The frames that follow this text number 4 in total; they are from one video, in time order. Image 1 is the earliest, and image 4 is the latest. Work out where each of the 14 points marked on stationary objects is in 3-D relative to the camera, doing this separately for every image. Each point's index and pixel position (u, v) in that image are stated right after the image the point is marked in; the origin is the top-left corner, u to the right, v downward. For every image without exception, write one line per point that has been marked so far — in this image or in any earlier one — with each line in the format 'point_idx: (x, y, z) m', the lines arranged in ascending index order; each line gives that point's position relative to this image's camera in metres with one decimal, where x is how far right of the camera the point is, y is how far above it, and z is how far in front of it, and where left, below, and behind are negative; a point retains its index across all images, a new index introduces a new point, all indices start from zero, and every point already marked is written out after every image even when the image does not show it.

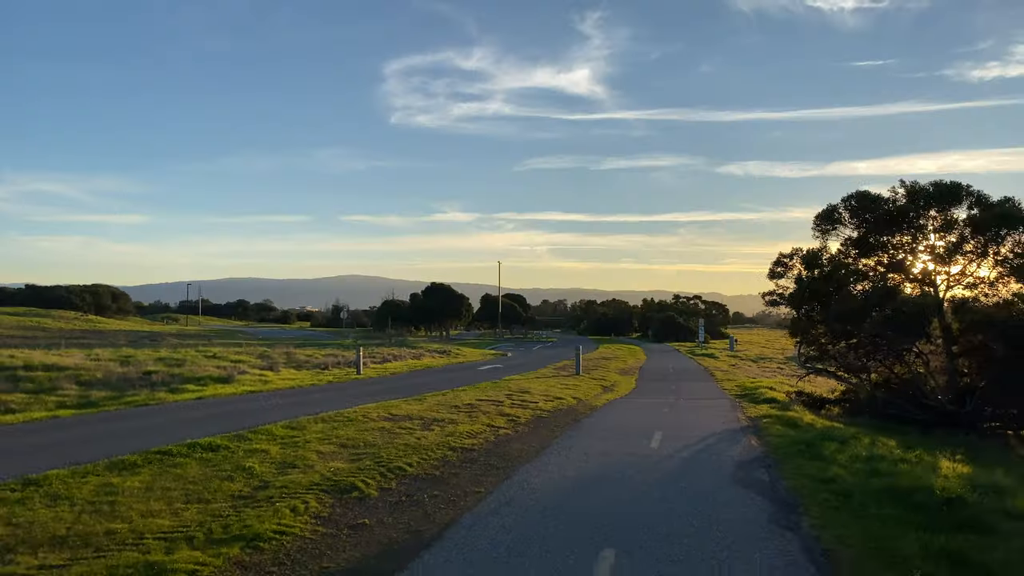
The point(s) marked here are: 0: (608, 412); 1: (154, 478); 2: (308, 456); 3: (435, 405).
0: (+1.9, -2.5, +15.7) m
1: (-3.3, -1.8, +7.1) m
2: (-2.3, -1.9, +8.8) m
3: (-1.4, -2.2, +14.3) m
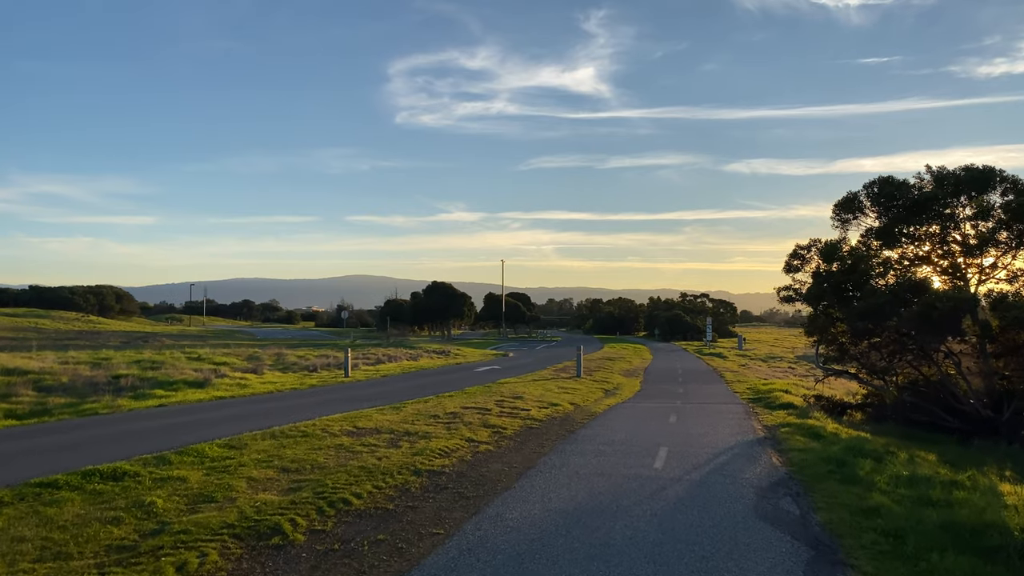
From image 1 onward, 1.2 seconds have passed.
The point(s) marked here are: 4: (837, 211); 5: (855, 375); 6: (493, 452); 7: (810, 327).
0: (+1.7, -2.4, +14.0) m
1: (-3.6, -1.7, +5.5) m
2: (-2.6, -1.8, +7.2) m
3: (-1.7, -2.1, +12.7) m
4: (+8.1, +1.9, +19.3) m
5: (+8.2, -2.1, +18.6) m
6: (-0.2, -2.1, +10.0) m
7: (+7.3, -1.0, +19.0) m
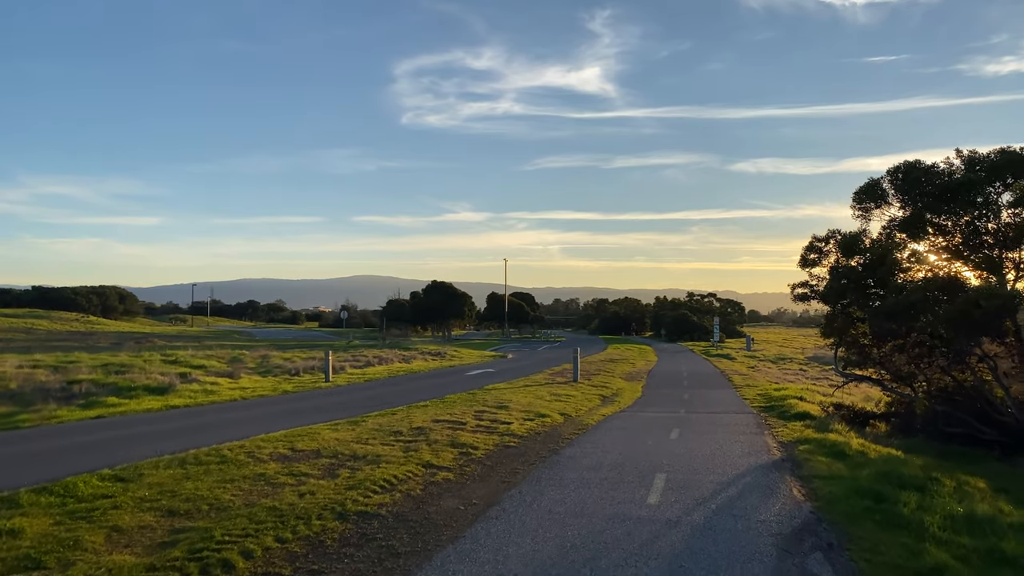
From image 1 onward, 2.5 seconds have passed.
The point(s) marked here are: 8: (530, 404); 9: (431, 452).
0: (+1.3, -2.3, +12.2) m
1: (-4.0, -1.6, +3.7) m
2: (-3.0, -1.8, +5.5) m
3: (-2.0, -2.0, +10.9) m
4: (+7.8, +2.0, +17.4) m
5: (+7.9, -2.0, +16.7) m
6: (-0.6, -2.1, +8.2) m
7: (+7.0, -0.9, +17.2) m
8: (+0.4, -2.4, +16.2) m
9: (-1.0, -2.1, +9.7) m
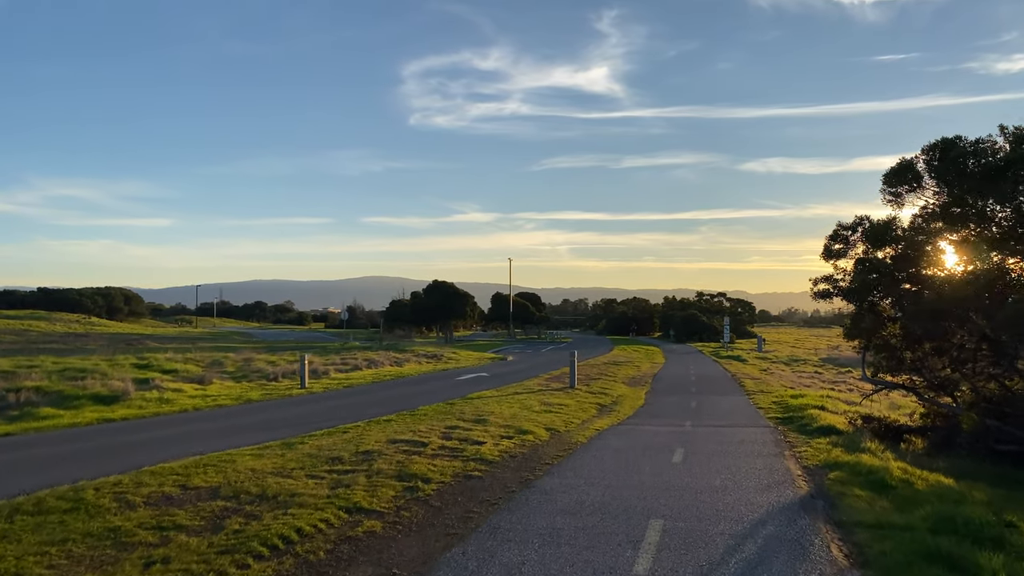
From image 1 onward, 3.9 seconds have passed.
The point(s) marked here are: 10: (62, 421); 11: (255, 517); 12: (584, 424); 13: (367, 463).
0: (+0.9, -2.3, +10.2) m
1: (-4.5, -1.5, +1.7) m
2: (-3.5, -1.7, +3.4) m
3: (-2.4, -1.9, +8.9) m
4: (+7.4, +2.1, +15.3) m
5: (+7.6, -1.9, +14.6) m
6: (-1.1, -2.0, +6.1) m
7: (+6.7, -0.8, +15.1) m
8: (0.0, -2.4, +14.2) m
9: (-1.4, -2.0, +7.7) m
10: (-9.0, -2.7, +15.6) m
11: (-2.1, -1.9, +6.4) m
12: (+1.4, -2.5, +14.4) m
13: (-1.7, -2.0, +8.9) m
